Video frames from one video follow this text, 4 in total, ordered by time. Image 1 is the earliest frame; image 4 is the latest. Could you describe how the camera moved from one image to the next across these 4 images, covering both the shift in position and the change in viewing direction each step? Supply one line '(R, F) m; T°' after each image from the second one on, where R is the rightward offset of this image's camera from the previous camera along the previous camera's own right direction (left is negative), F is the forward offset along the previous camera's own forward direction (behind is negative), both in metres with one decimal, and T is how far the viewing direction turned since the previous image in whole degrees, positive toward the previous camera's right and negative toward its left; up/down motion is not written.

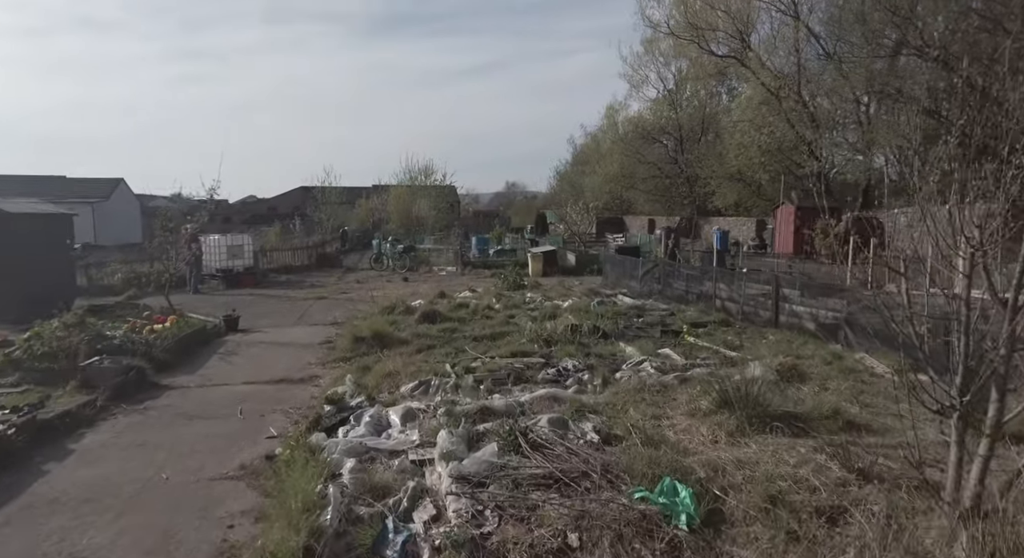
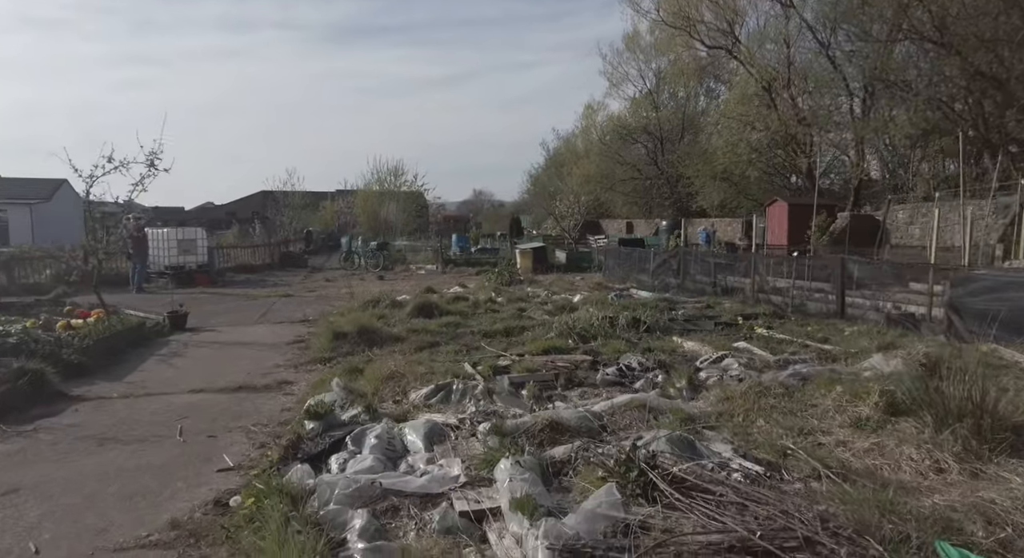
(-0.7, +2.0) m; +3°
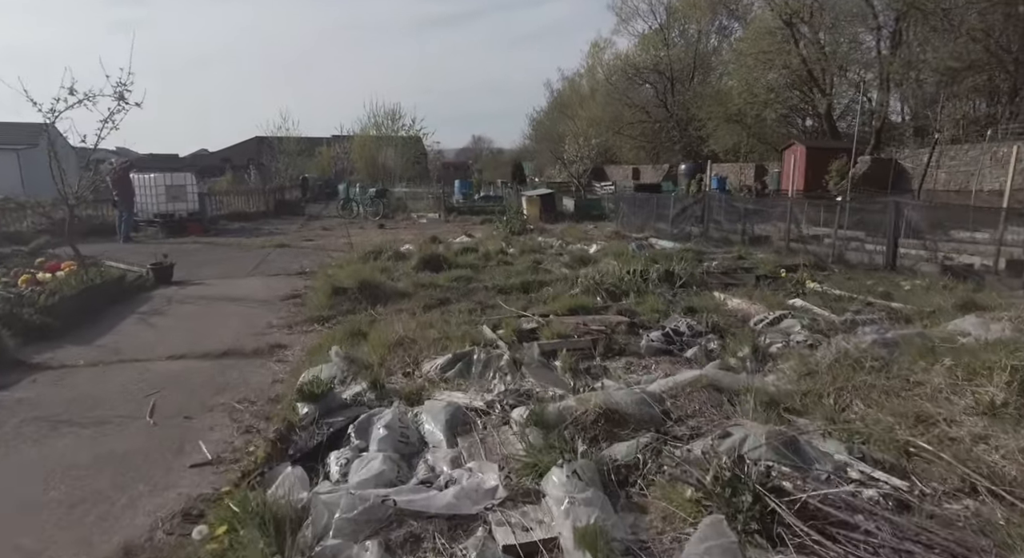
(-0.2, +0.9) m; 0°
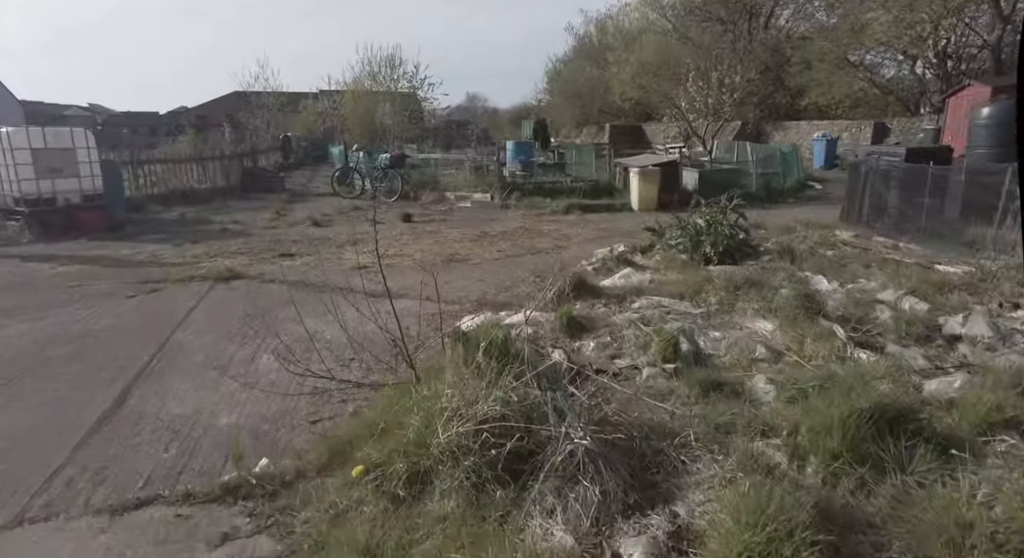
(-2.3, +7.6) m; +1°
